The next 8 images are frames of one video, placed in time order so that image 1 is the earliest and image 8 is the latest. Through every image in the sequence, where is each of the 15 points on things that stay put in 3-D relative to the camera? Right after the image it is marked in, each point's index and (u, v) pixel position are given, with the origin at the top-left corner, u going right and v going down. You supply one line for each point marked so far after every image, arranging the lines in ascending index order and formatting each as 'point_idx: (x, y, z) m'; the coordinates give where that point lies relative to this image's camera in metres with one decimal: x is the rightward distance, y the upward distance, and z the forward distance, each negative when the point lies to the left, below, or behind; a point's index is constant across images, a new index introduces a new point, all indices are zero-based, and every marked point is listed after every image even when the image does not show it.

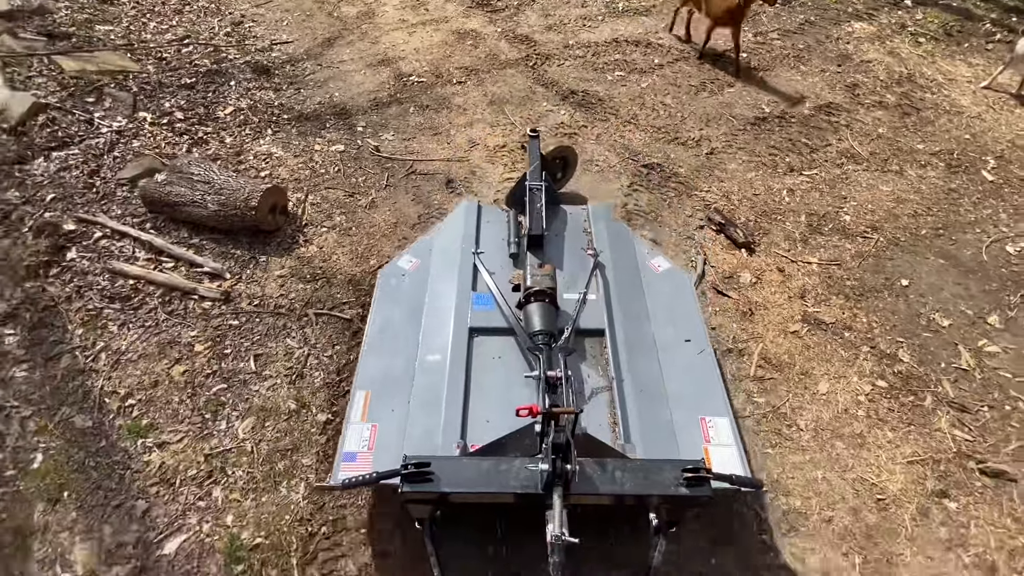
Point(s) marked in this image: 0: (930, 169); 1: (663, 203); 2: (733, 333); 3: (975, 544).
0: (+4.1, +1.2, +4.7) m
1: (+1.4, +0.8, +4.5) m
2: (+1.7, -0.3, +3.6) m
3: (+2.6, -1.4, +2.7) m
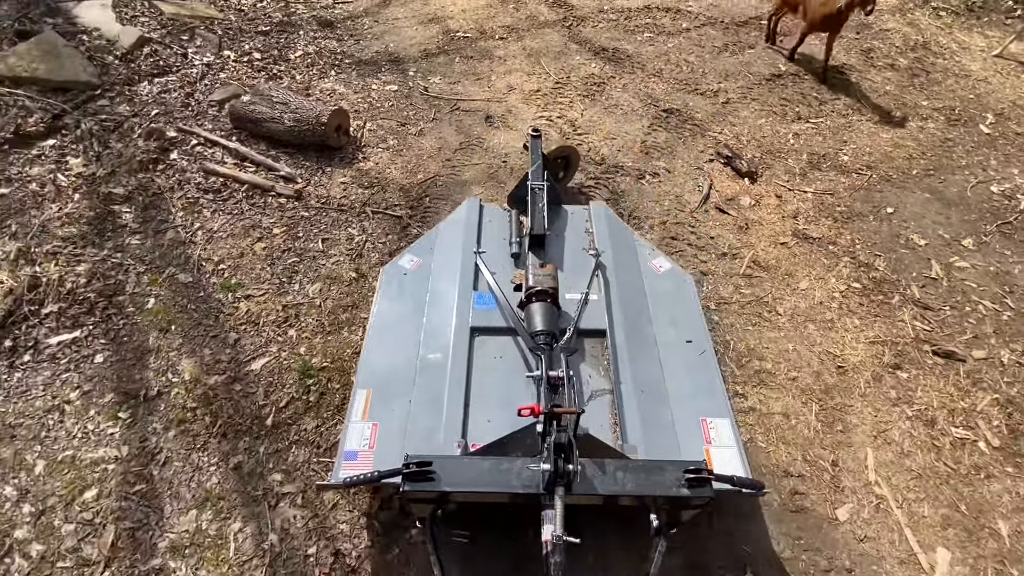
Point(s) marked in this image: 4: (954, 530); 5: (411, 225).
0: (+4.4, +1.7, +5.1) m
1: (+1.7, +1.5, +5.0) m
2: (+1.9, +0.4, +4.2) m
3: (+2.7, -0.8, +3.2) m
4: (+2.5, -1.4, +2.8) m
5: (-0.9, +0.6, +4.4) m
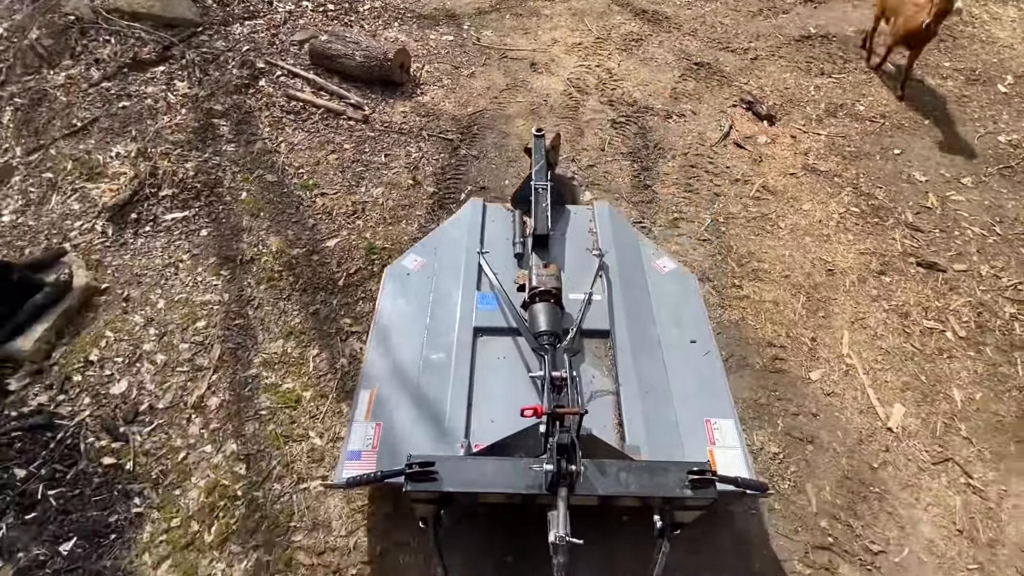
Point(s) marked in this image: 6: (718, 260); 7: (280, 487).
0: (+4.9, +2.3, +5.4) m
1: (+2.2, +2.3, +5.5) m
2: (+2.2, +1.1, +4.6) m
3: (+2.9, -0.1, +3.7) m
4: (+2.6, -0.7, +3.2) m
5: (-0.5, +1.5, +5.1) m
6: (+1.7, +0.3, +4.0) m
7: (-1.5, -1.2, +3.1) m
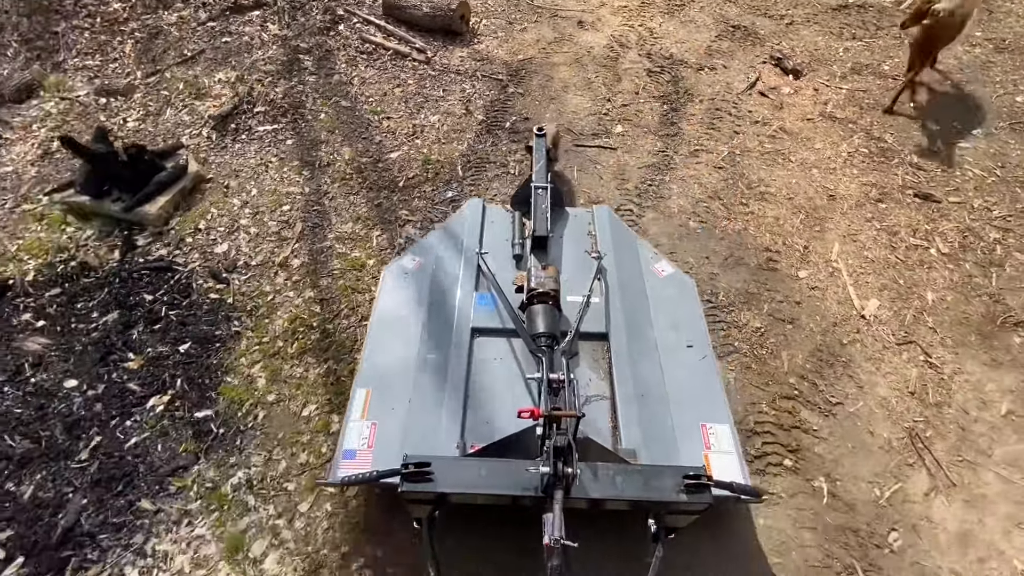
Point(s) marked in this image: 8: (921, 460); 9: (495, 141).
0: (+5.5, +2.8, +5.7) m
1: (+2.8, +2.9, +6.0) m
2: (+2.7, +1.8, +5.1) m
3: (+3.2, +0.5, +4.1) m
4: (+2.8, 0.0, +3.7) m
5: (0.0, +2.4, +5.7) m
6: (+2.0, +1.0, +4.5) m
7: (-1.3, -0.3, +3.8) m
8: (+2.5, -1.0, +3.0) m
9: (-0.2, +1.6, +5.1) m
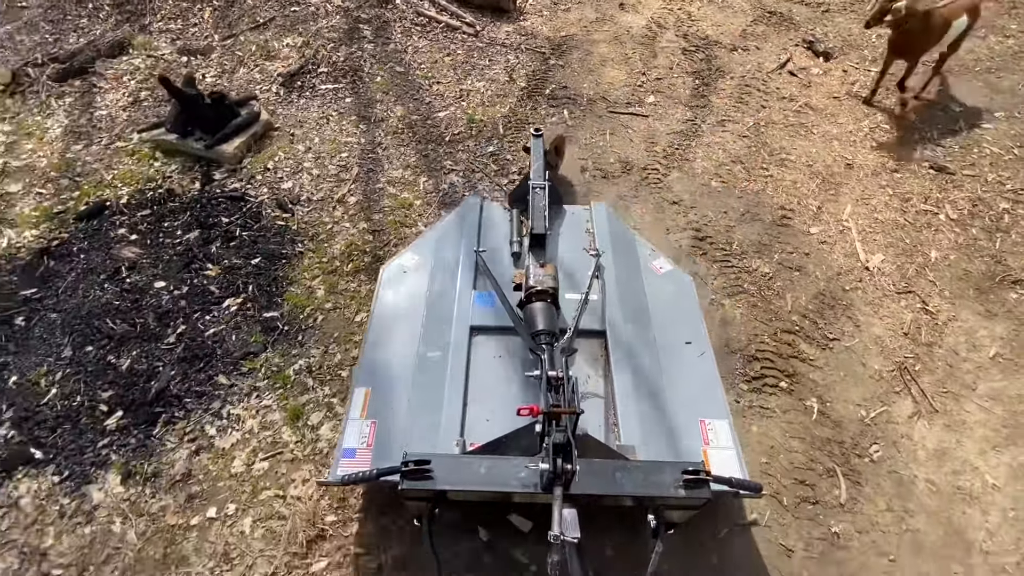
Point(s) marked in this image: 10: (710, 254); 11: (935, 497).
0: (+6.0, +3.0, +5.8) m
1: (+3.4, +3.3, +6.2) m
2: (+3.1, +2.2, +5.4) m
3: (+3.5, +0.9, +4.3) m
4: (+3.1, +0.3, +3.9) m
5: (+0.5, +2.9, +6.1) m
6: (+2.4, +1.4, +4.9) m
7: (-1.0, +0.4, +4.3) m
8: (+2.7, -0.7, +3.3) m
9: (+0.3, +2.1, +5.5) m
10: (+1.7, +0.3, +4.1) m
11: (+2.5, -1.2, +2.9) m
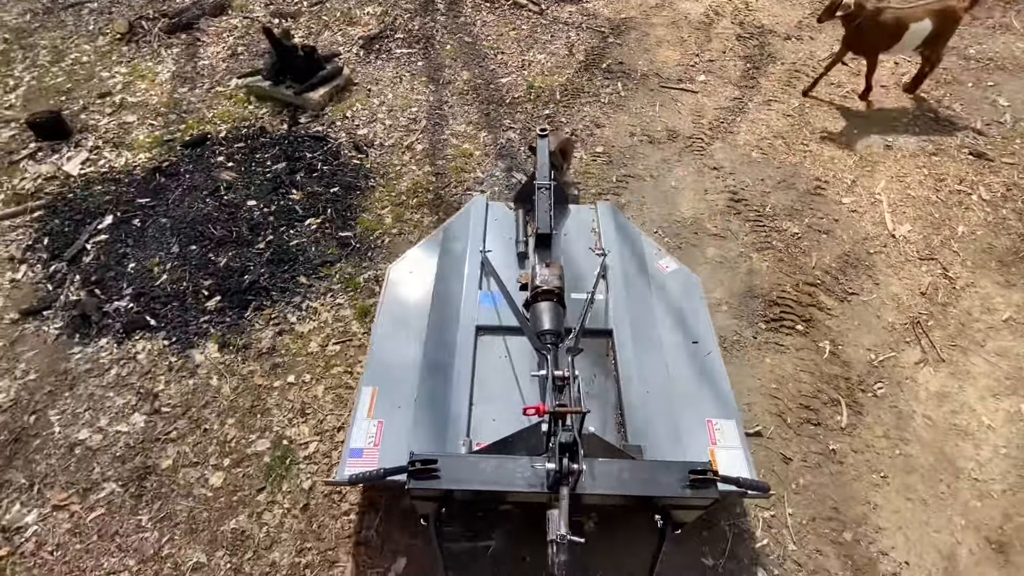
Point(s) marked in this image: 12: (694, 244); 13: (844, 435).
0: (+6.8, +2.9, +5.8) m
1: (+4.2, +3.5, +6.4) m
2: (+3.8, +2.4, +5.6) m
3: (+4.0, +1.1, +4.5) m
4: (+3.5, +0.6, +4.2) m
5: (+1.3, +3.4, +6.5) m
6: (+3.0, +1.7, +5.1) m
7: (-0.6, +1.0, +4.8) m
8: (+3.0, -0.4, +3.5) m
9: (+1.0, +2.6, +5.9) m
10: (+2.1, +0.7, +4.4) m
11: (+2.7, -0.9, +3.2) m
12: (+1.6, +0.4, +4.2) m
13: (+2.2, -1.0, +3.2) m
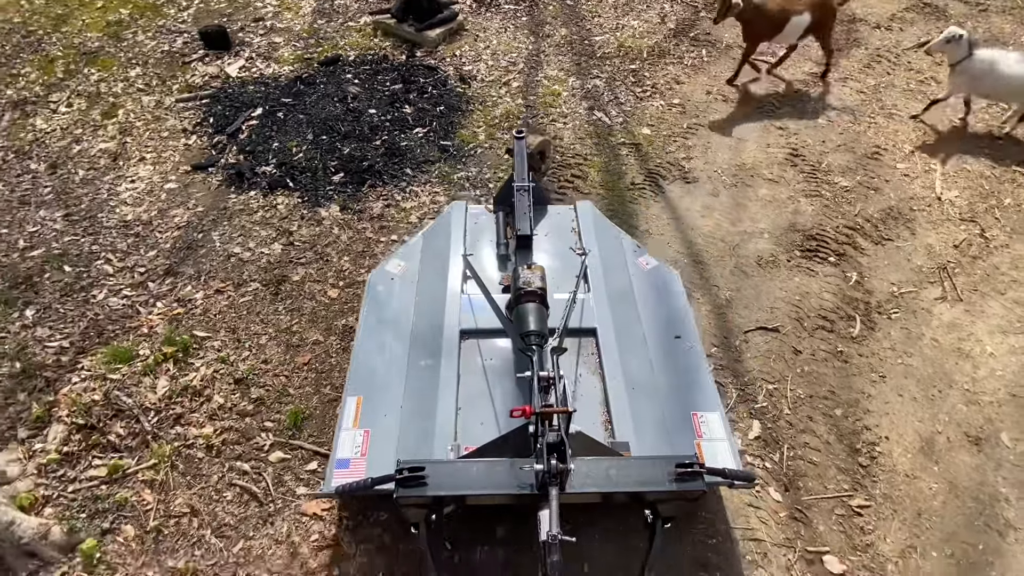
0: (+8.0, +2.7, +5.7) m
1: (+5.6, +3.7, +6.6) m
2: (+4.9, +2.7, +5.8) m
3: (+4.8, +1.3, +4.8) m
4: (+4.2, +0.9, +4.5) m
5: (+2.7, +4.0, +7.0) m
6: (+4.0, +2.1, +5.5) m
7: (+0.4, +1.9, +5.6) m
8: (+3.5, 0.0, +3.9) m
9: (+2.2, +3.3, +6.5) m
10: (+2.9, +1.2, +4.8) m
11: (+3.1, -0.5, +3.6) m
12: (+2.3, +1.0, +4.7) m
13: (+2.6, -0.4, +3.6) m
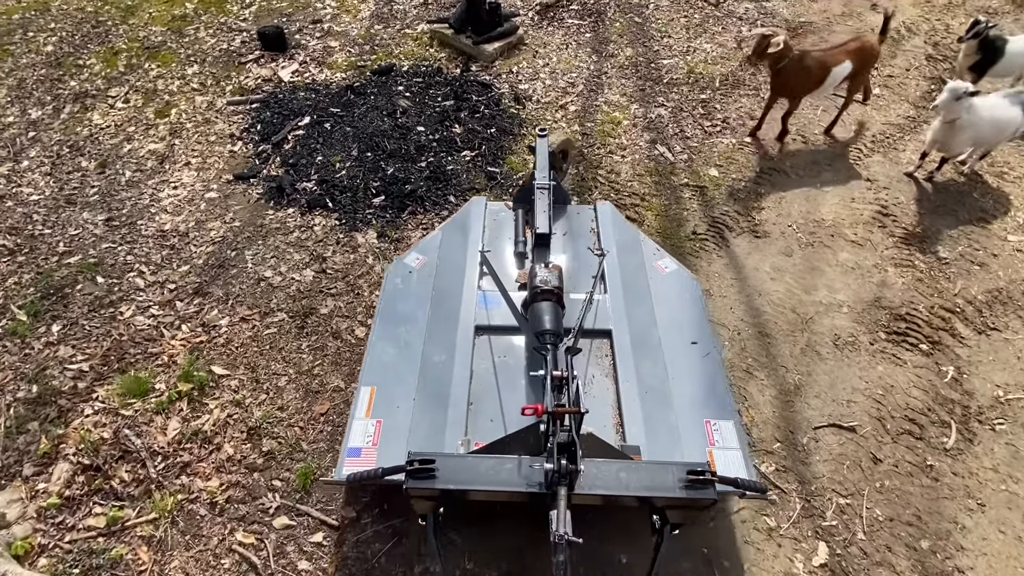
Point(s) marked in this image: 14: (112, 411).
0: (+8.6, +1.6, +4.8) m
1: (+6.4, +2.7, +5.8) m
2: (+5.6, +1.8, +5.1) m
3: (+5.2, +0.5, +4.1) m
4: (+4.6, +0.1, +3.8) m
5: (+3.6, +3.3, +6.4) m
6: (+4.5, +1.3, +4.8) m
7: (+0.9, +1.5, +5.1) m
8: (+3.7, -0.7, +3.3) m
9: (+3.0, +2.6, +5.9) m
10: (+3.3, +0.5, +4.3) m
11: (+3.3, -1.2, +3.0) m
12: (+2.7, +0.4, +4.2) m
13: (+2.8, -1.1, +3.1) m
14: (-2.6, -0.8, +3.2) m
